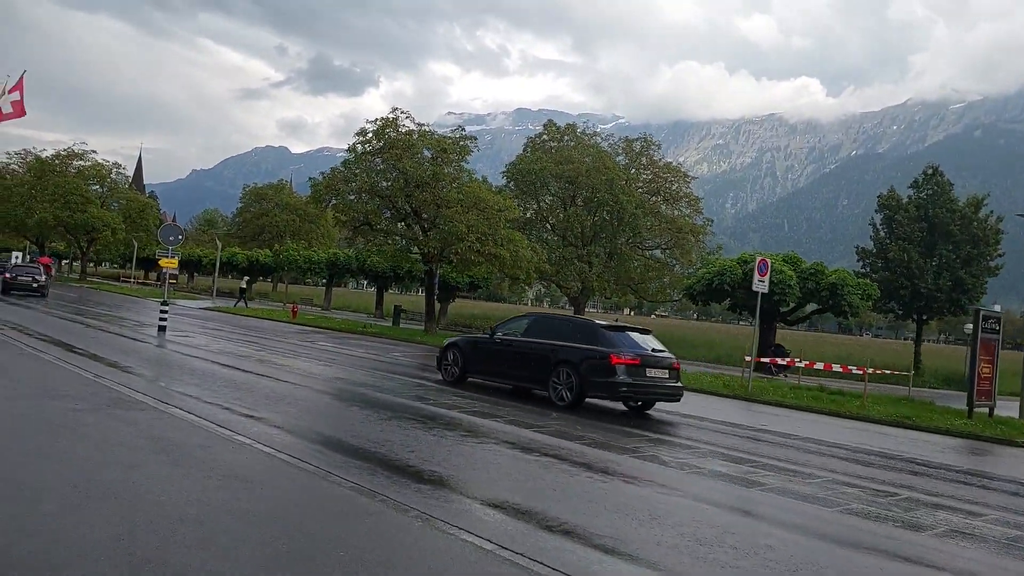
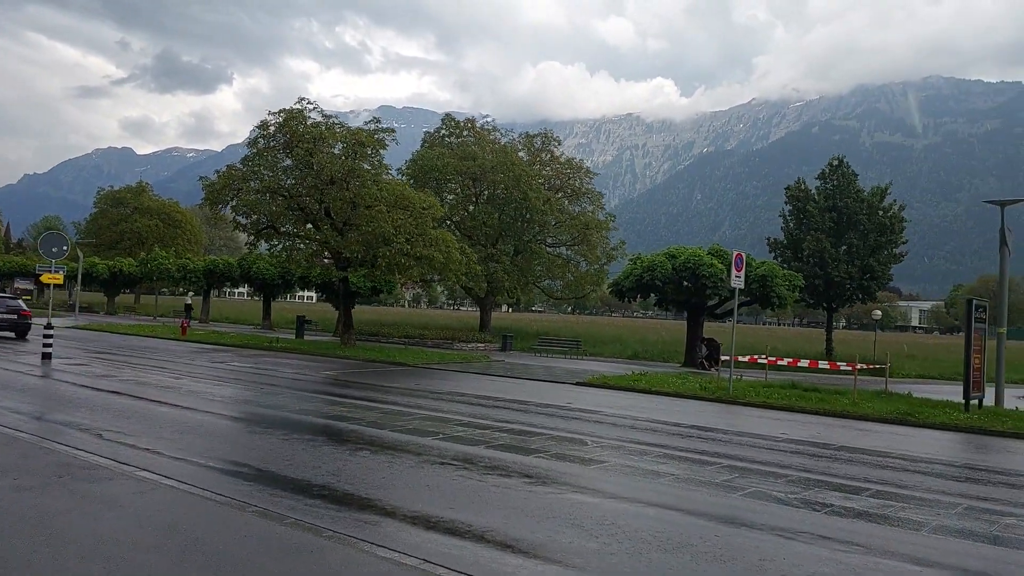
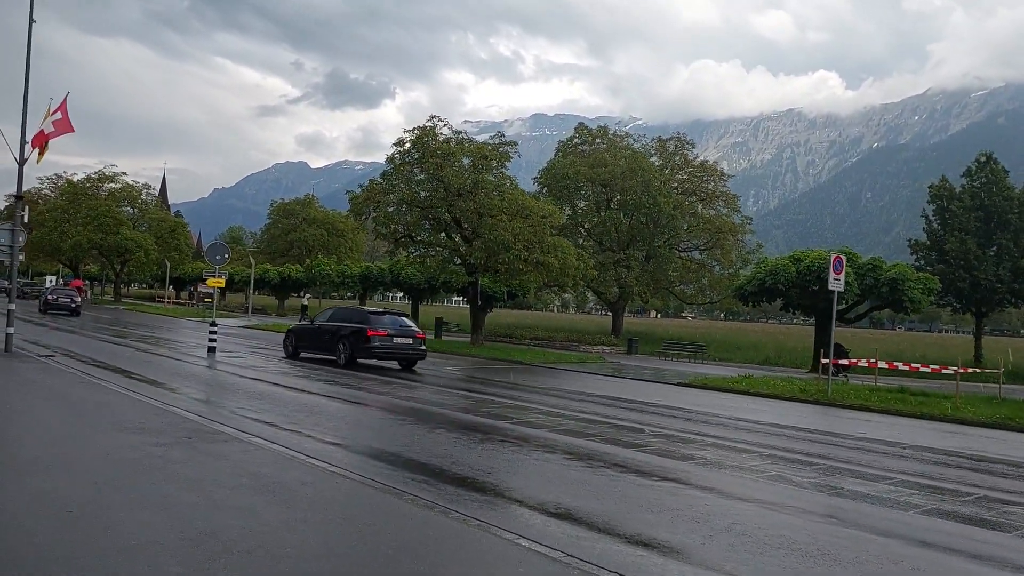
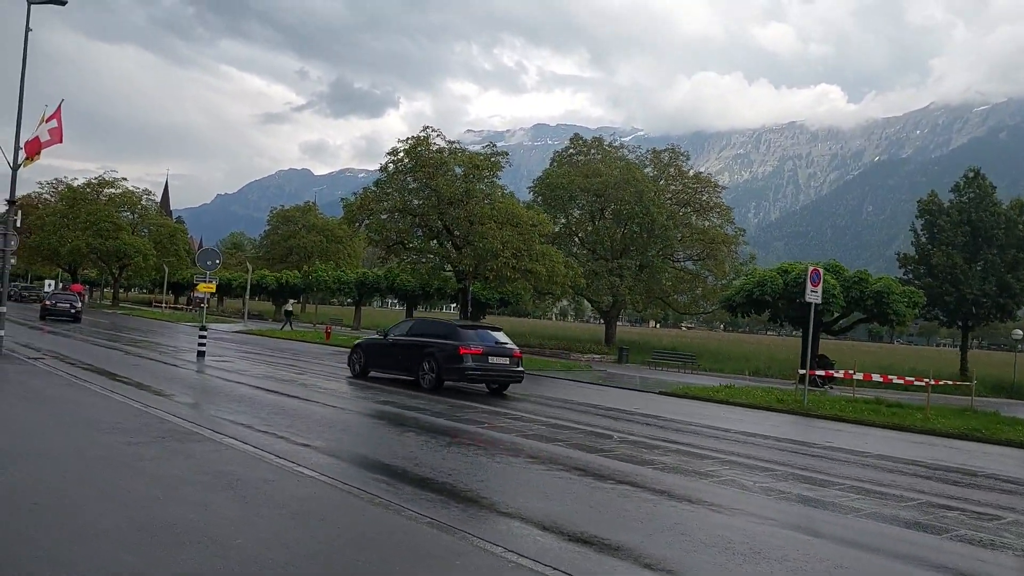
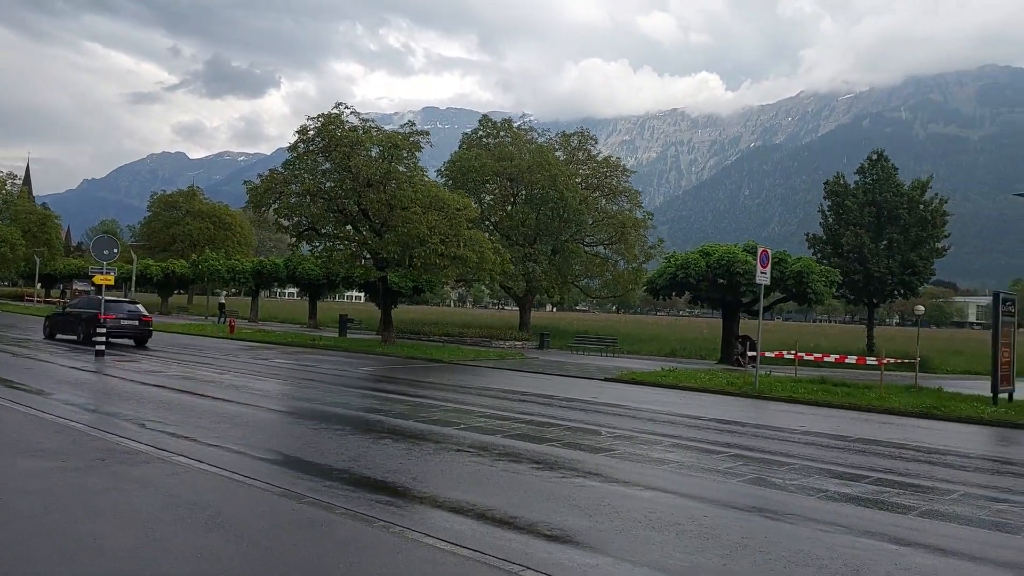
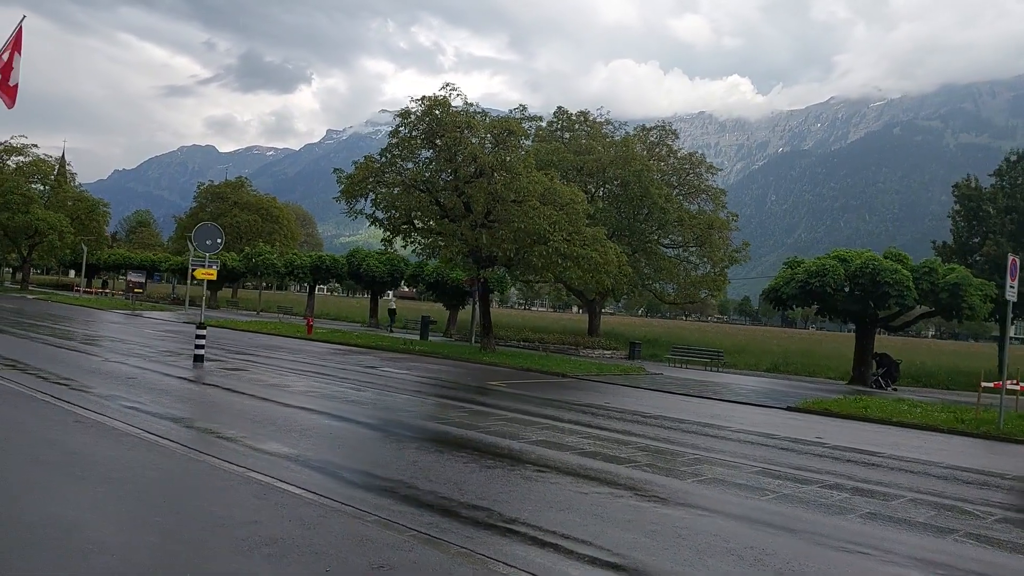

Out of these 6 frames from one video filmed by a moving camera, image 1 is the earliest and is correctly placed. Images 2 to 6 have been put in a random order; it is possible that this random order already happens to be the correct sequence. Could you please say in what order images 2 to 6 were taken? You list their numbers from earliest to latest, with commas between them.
4, 3, 5, 2, 6
